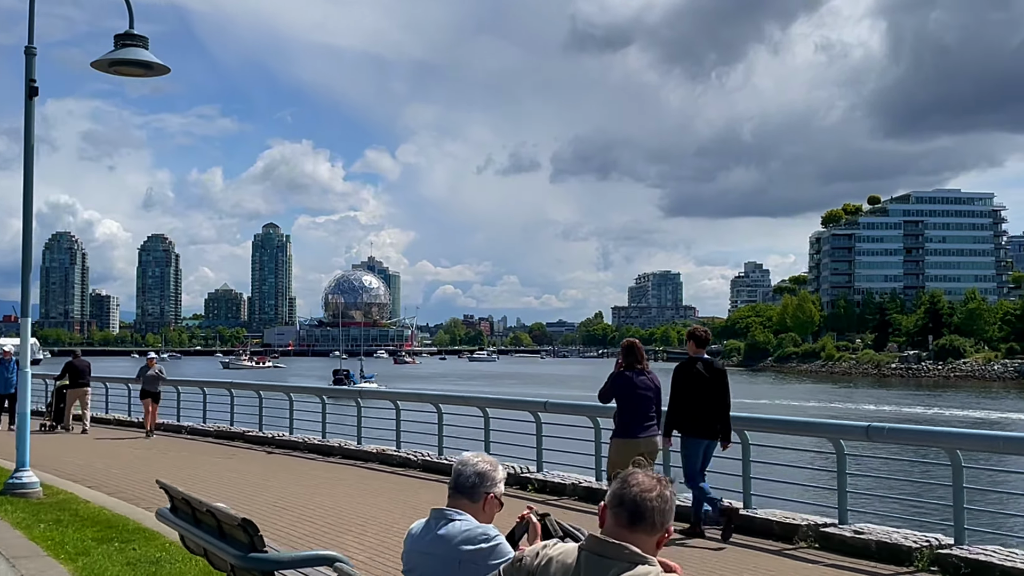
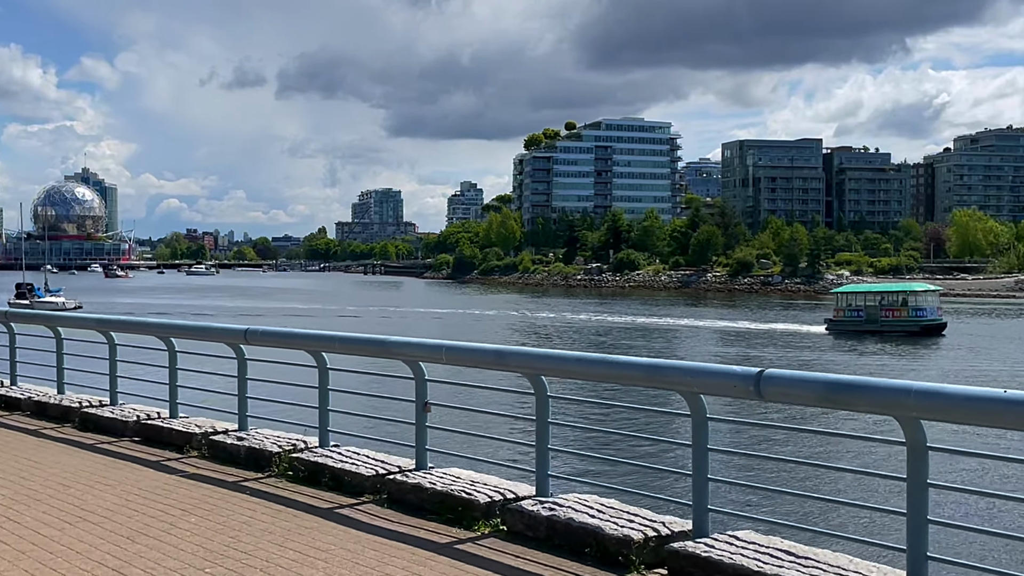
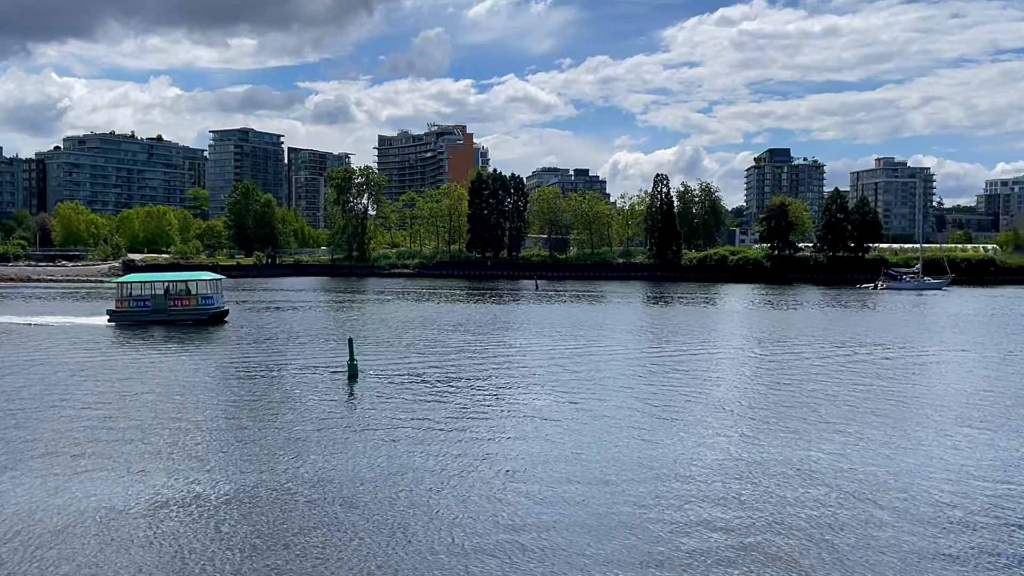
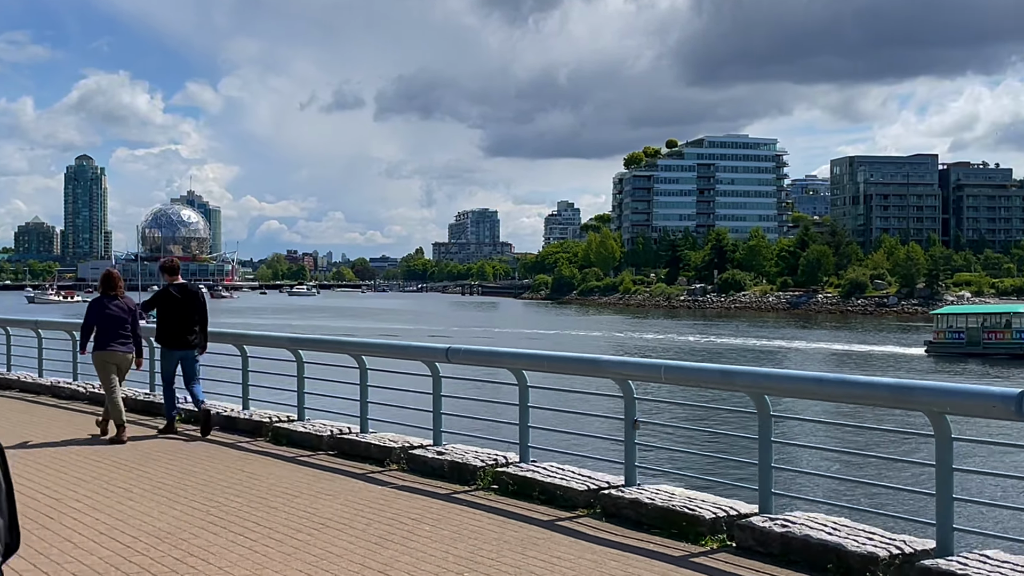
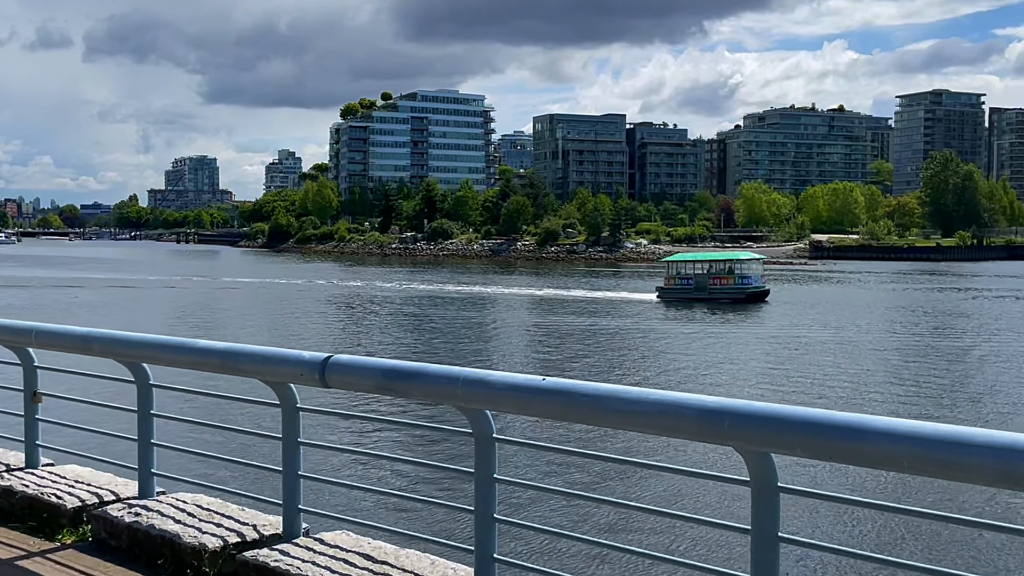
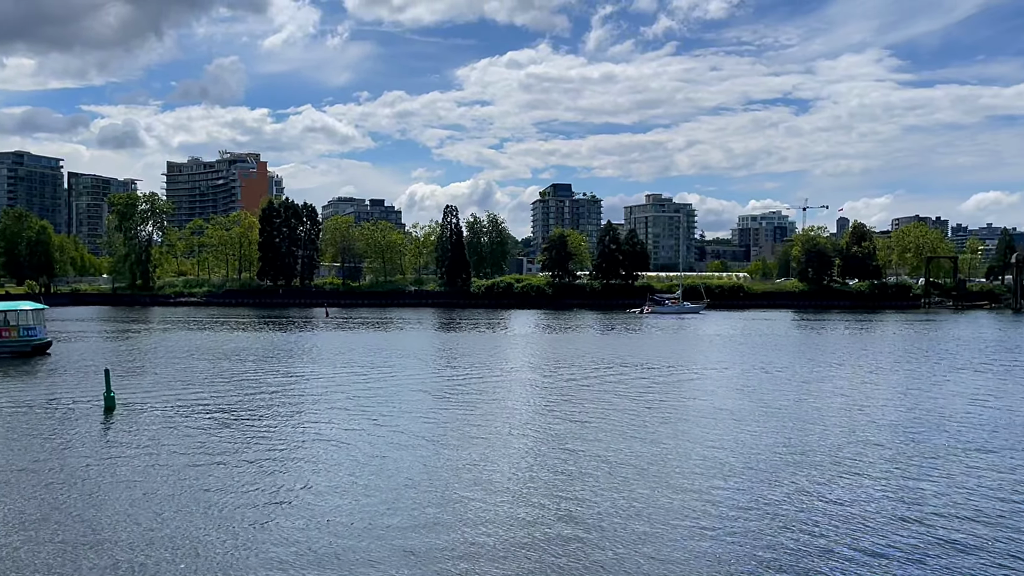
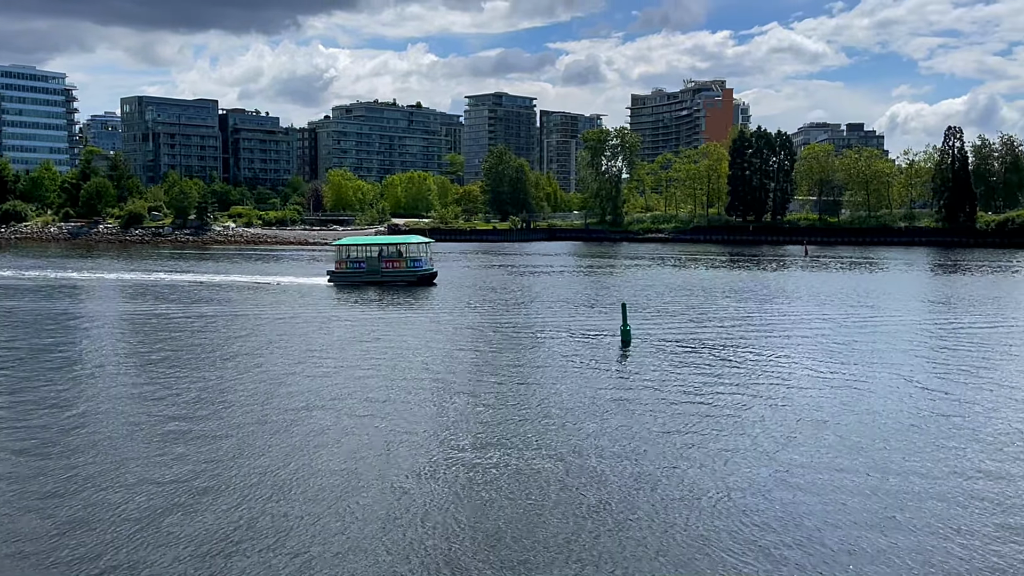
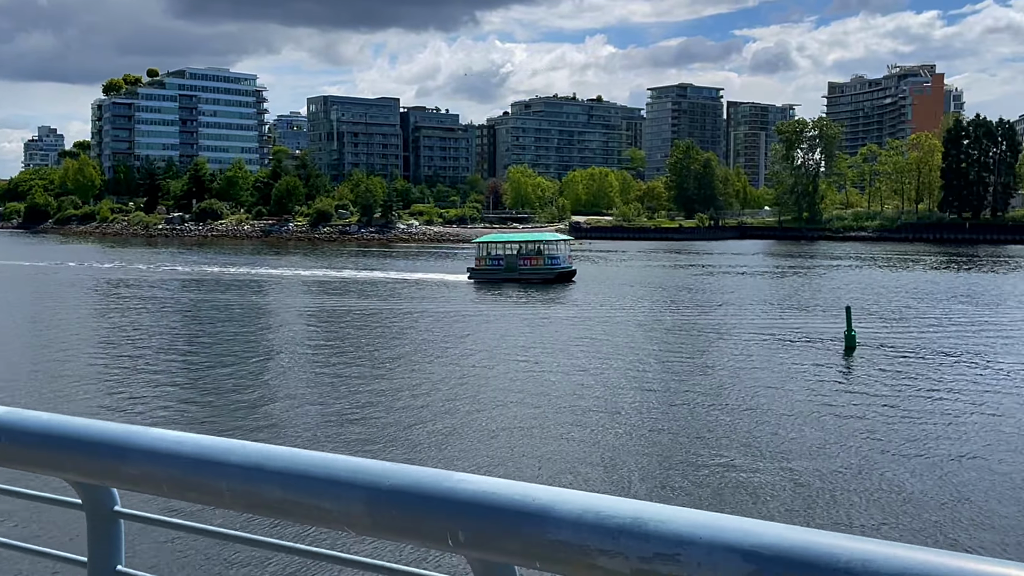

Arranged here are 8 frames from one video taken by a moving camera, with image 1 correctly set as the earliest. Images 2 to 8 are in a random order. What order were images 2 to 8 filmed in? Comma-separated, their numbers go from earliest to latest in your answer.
4, 2, 5, 8, 7, 3, 6
